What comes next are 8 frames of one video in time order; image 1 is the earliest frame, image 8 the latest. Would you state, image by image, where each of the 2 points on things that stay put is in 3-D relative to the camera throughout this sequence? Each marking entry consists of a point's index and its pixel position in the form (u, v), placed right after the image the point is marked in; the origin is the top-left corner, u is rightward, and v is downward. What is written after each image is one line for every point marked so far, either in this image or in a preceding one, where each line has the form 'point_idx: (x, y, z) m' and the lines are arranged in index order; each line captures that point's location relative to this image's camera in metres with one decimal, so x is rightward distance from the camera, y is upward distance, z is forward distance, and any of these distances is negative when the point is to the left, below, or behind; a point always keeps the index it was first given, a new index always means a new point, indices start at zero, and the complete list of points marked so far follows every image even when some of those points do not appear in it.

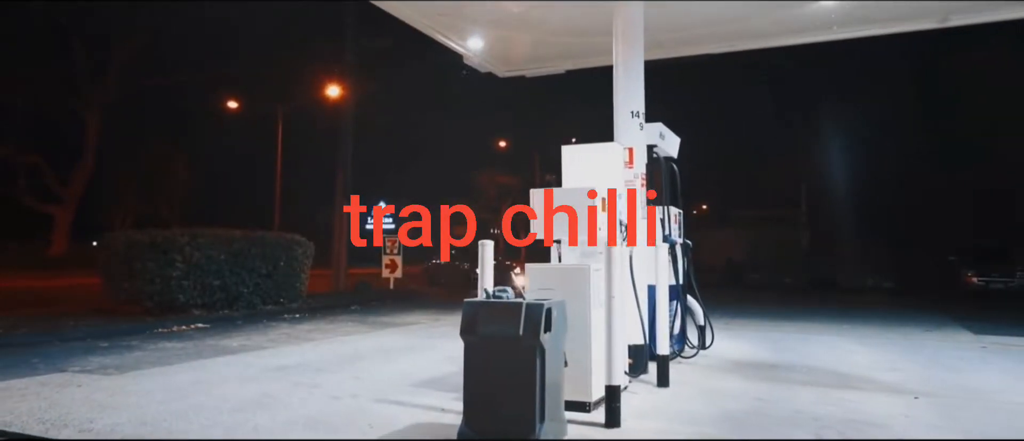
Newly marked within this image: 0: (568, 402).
0: (+0.4, -1.4, +6.0) m
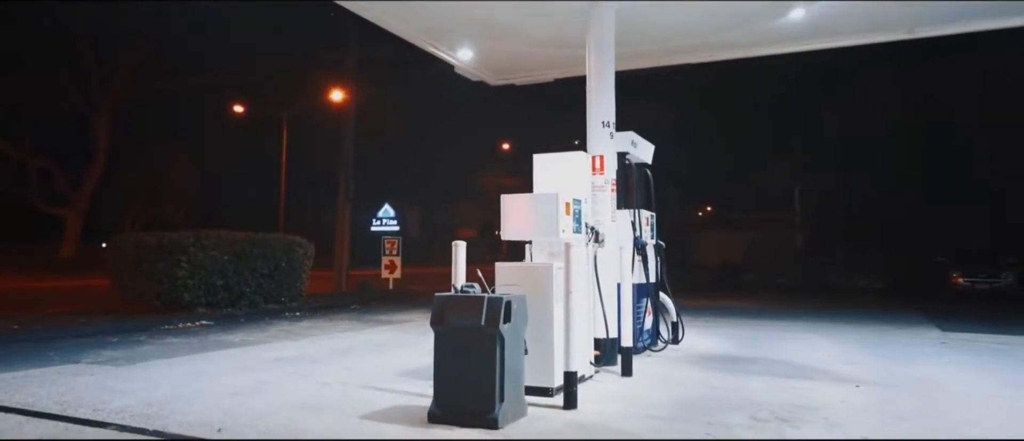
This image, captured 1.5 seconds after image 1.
0: (+0.2, -1.5, +6.6) m
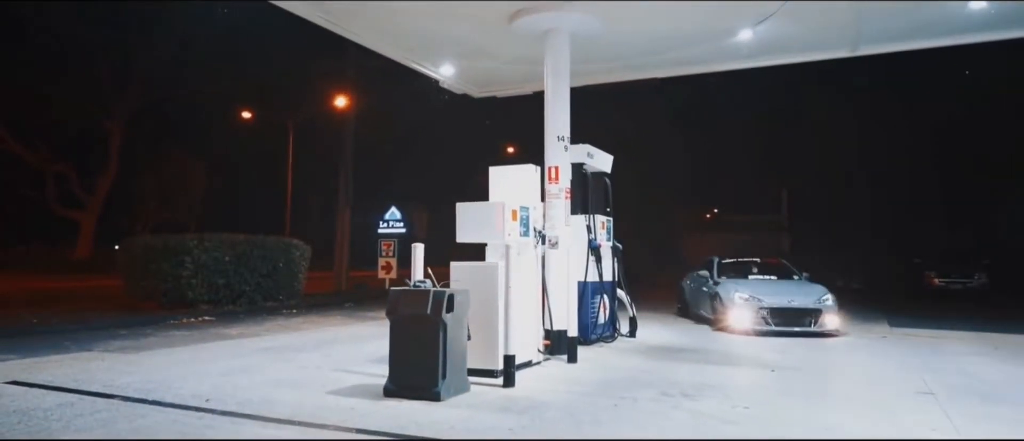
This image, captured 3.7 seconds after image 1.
0: (-0.3, -1.5, +7.7) m
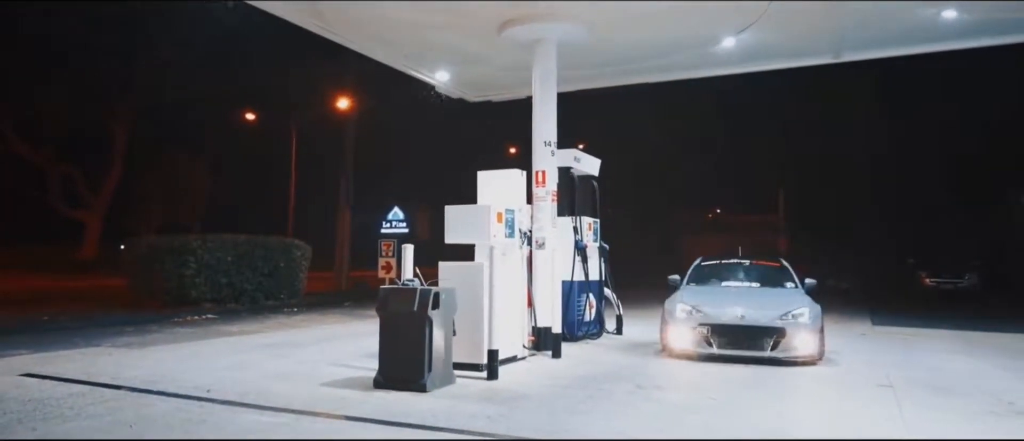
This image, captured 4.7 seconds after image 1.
0: (-0.5, -1.5, +8.1) m
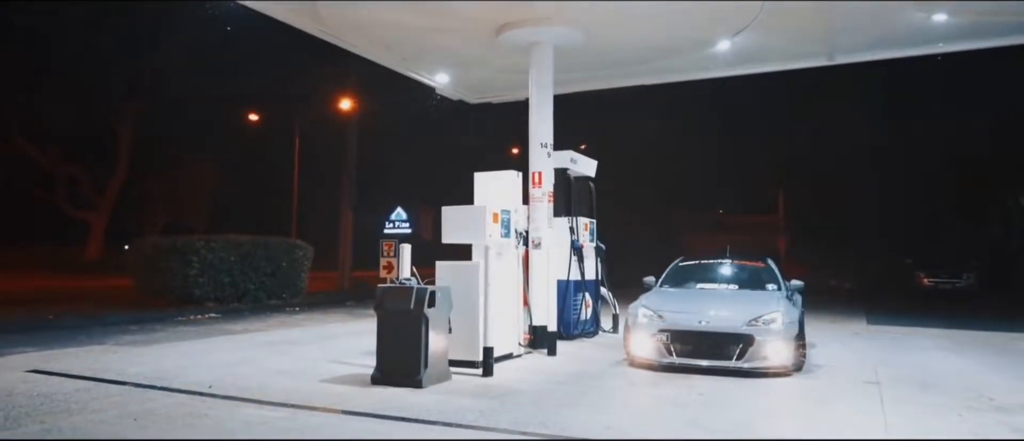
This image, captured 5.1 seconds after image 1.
0: (-0.6, -1.5, +8.3) m
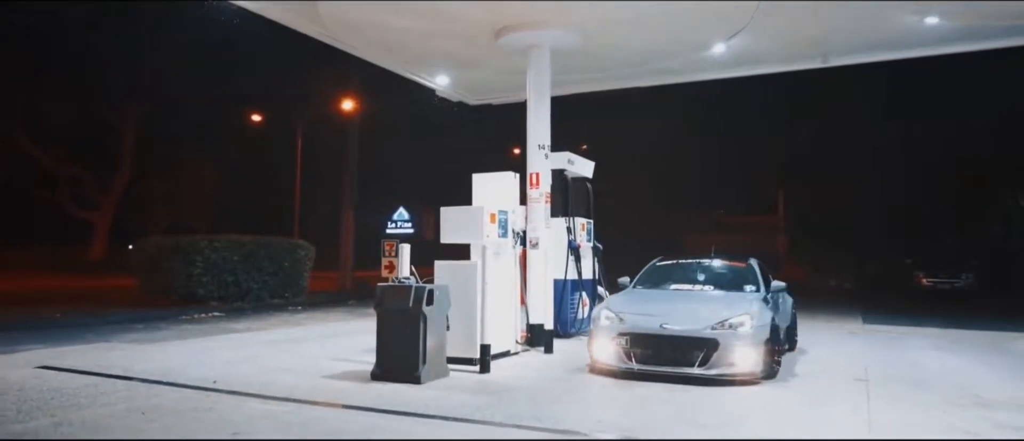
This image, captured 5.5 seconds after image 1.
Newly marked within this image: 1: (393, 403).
0: (-0.6, -1.5, +8.5) m
1: (-1.0, -1.6, +6.6) m
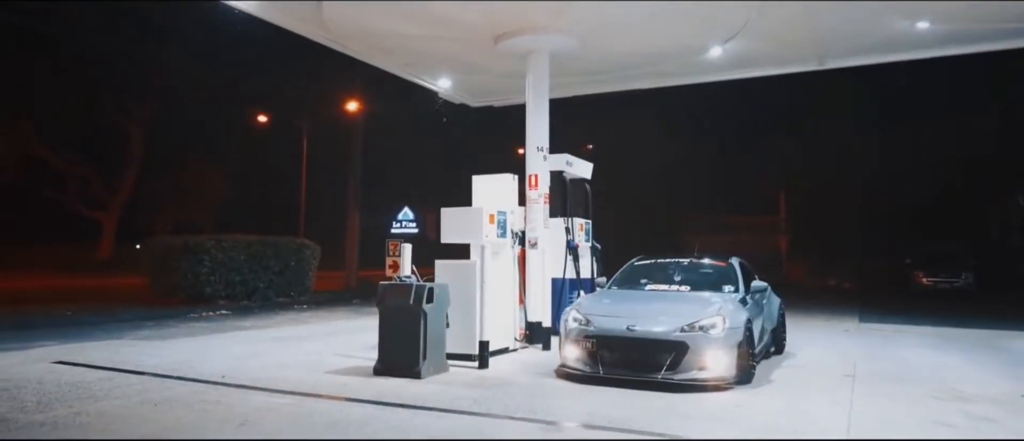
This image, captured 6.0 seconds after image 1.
0: (-0.6, -1.5, +8.8) m
1: (-1.1, -1.6, +6.9) m
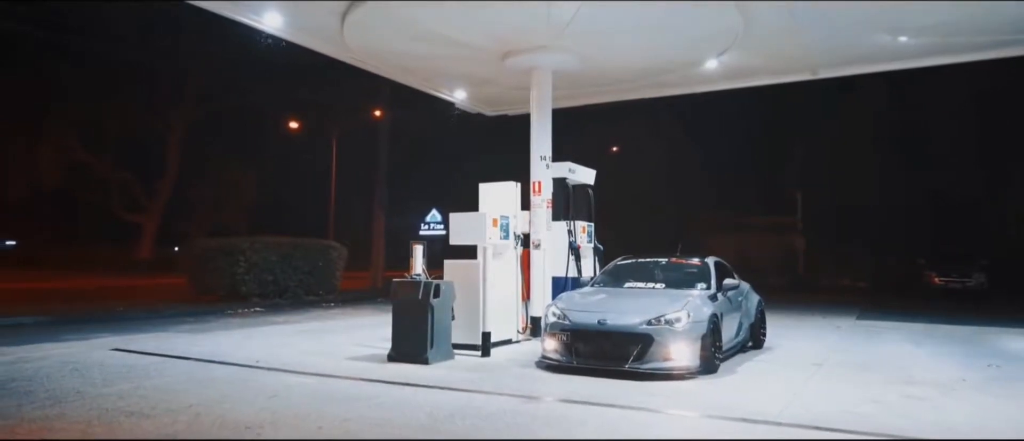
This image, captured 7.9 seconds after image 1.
0: (-0.6, -1.6, +9.8) m
1: (-1.1, -1.7, +8.0) m
